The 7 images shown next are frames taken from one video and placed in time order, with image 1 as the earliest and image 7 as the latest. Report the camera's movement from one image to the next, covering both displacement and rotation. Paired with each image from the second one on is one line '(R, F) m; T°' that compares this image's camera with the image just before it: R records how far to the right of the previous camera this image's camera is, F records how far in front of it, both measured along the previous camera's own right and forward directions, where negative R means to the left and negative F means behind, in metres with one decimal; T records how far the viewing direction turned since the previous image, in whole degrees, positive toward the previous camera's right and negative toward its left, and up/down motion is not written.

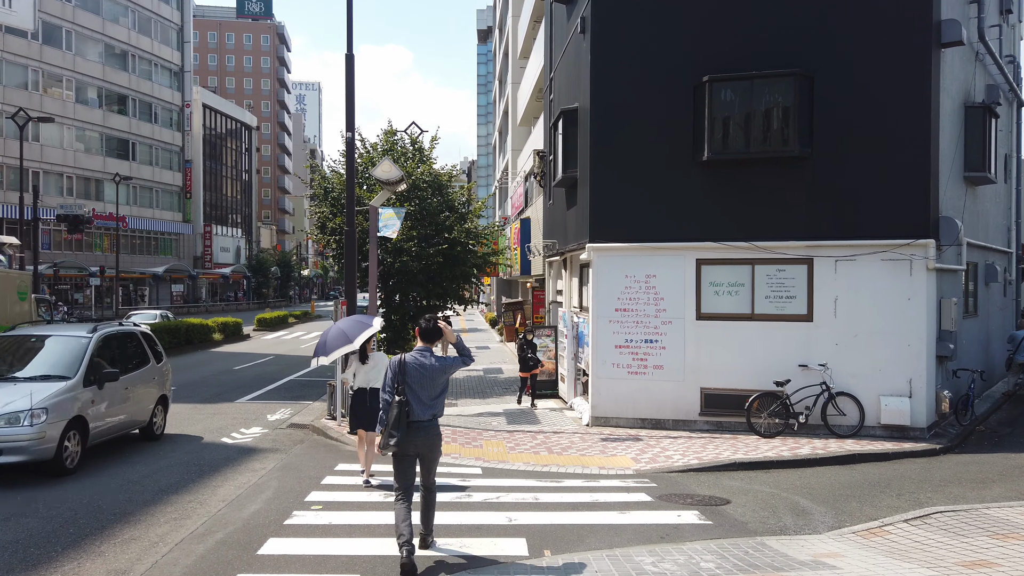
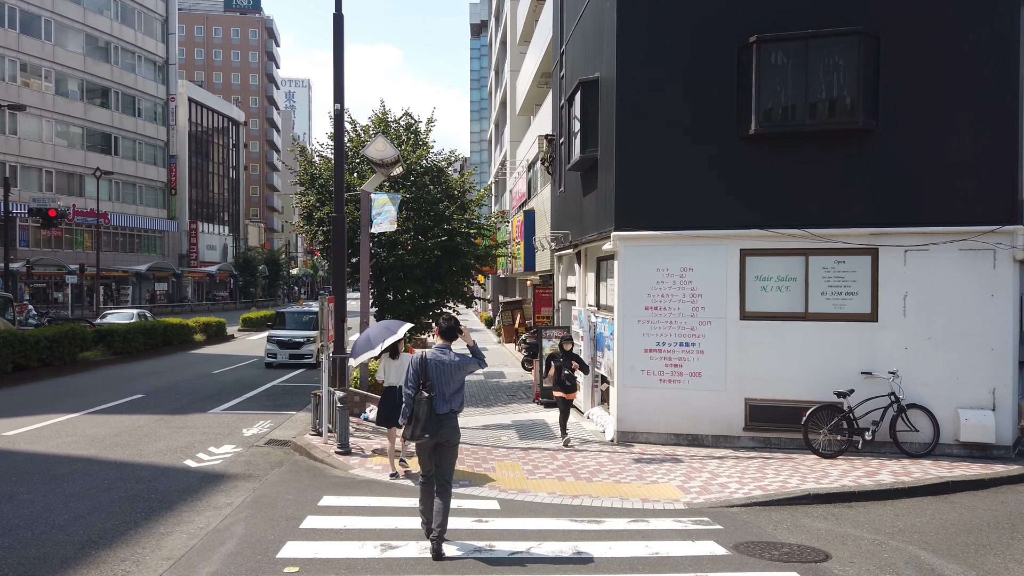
(-0.3, +1.6) m; +1°
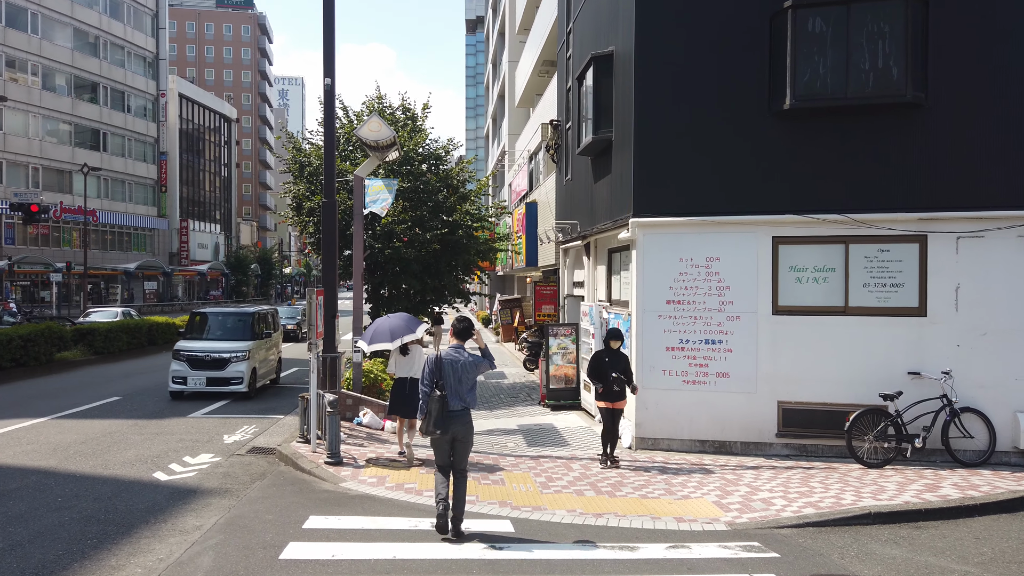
(-0.2, +0.9) m; 0°
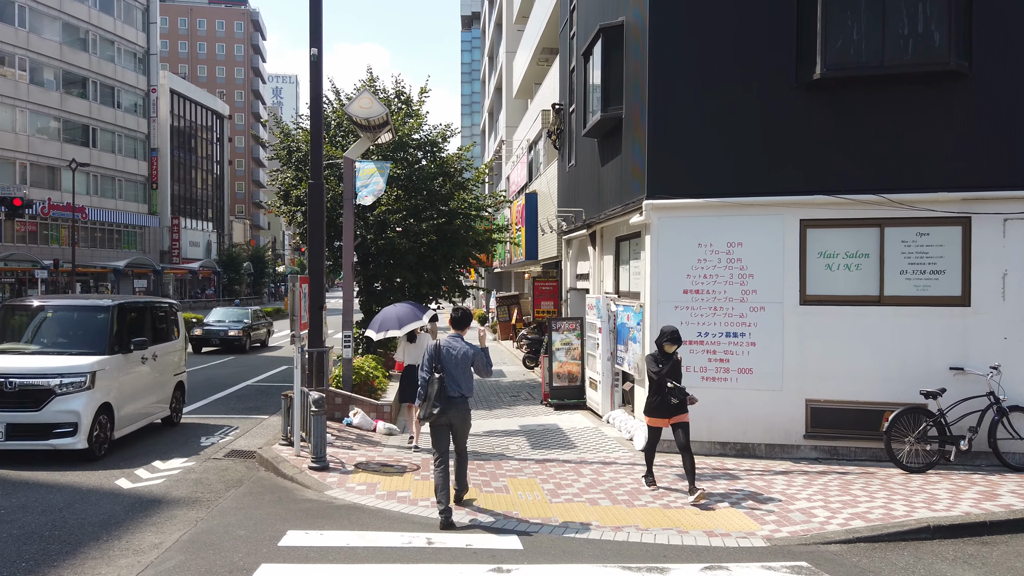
(-0.1, +0.8) m; 0°
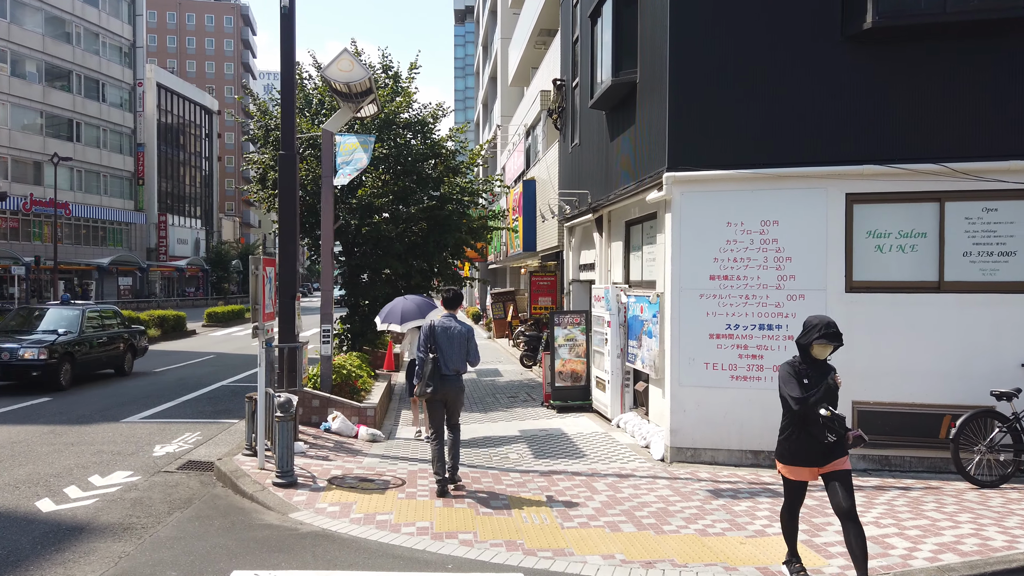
(-0.1, +1.1) m; +1°
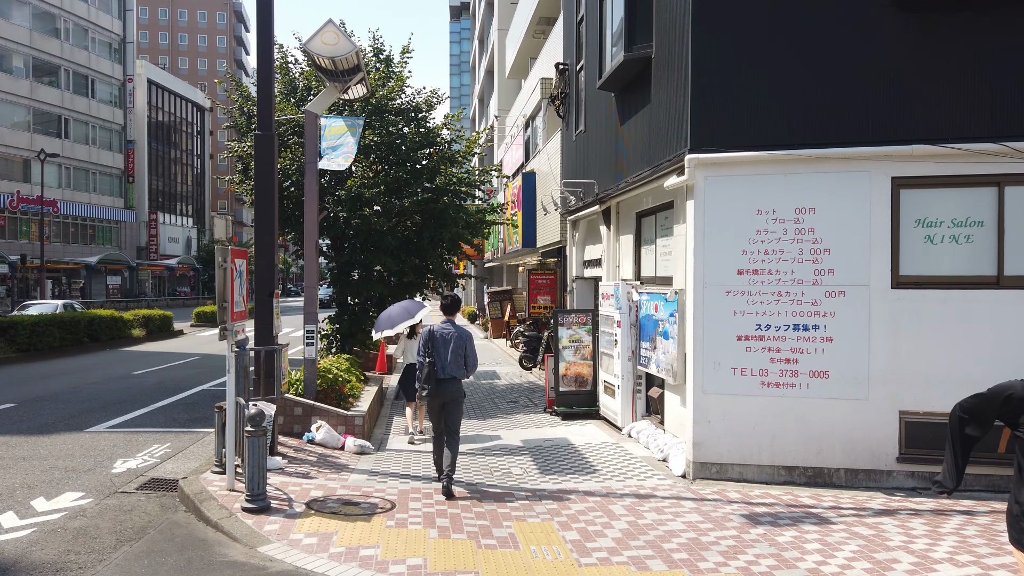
(-0.1, +0.8) m; 0°
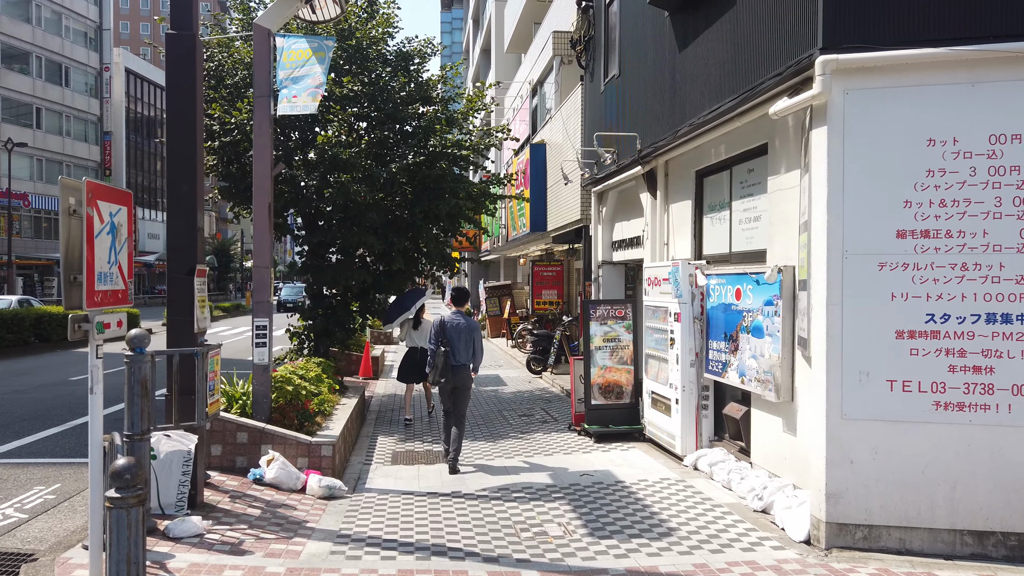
(-0.3, +2.3) m; +1°
